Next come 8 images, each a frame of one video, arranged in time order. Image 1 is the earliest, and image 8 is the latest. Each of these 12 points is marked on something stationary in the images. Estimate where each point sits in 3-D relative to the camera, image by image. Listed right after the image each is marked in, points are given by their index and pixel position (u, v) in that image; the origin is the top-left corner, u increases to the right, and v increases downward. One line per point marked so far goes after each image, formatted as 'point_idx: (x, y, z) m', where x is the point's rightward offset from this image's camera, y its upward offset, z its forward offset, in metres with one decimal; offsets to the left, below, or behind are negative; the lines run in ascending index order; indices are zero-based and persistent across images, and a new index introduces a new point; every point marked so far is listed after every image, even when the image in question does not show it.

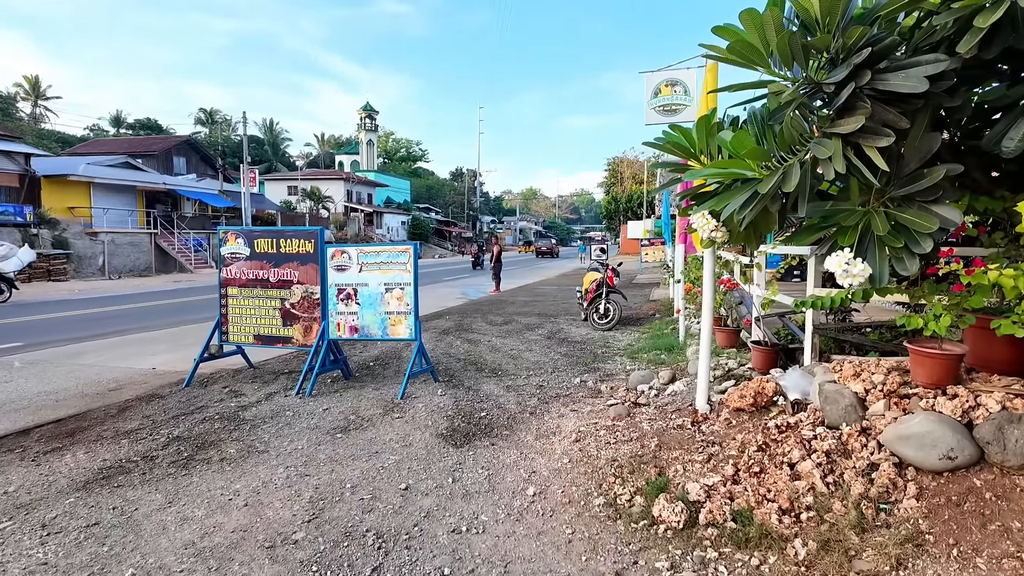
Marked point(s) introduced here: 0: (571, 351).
0: (+0.8, -0.9, +8.0) m
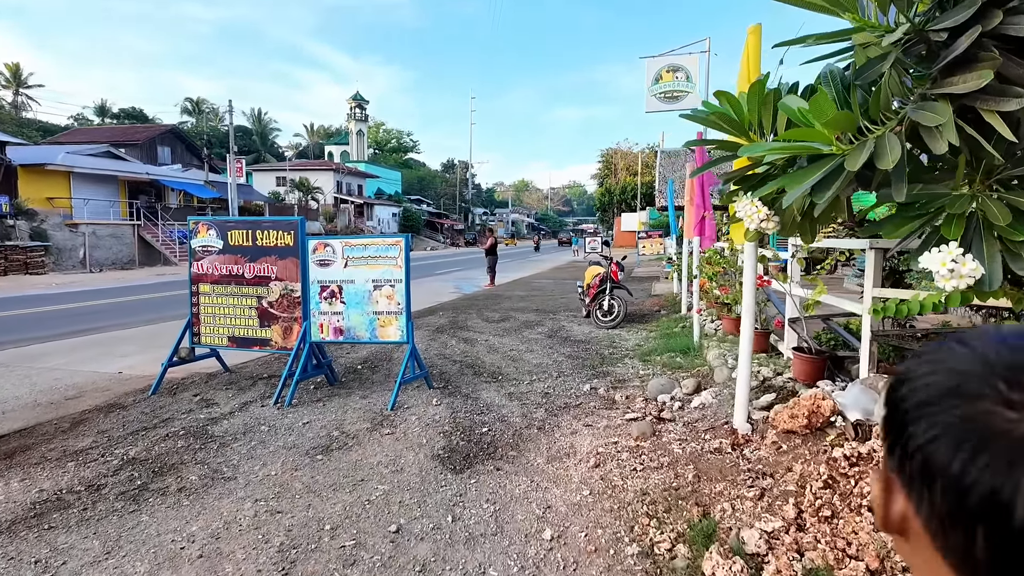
0: (+0.8, -0.8, +7.5) m
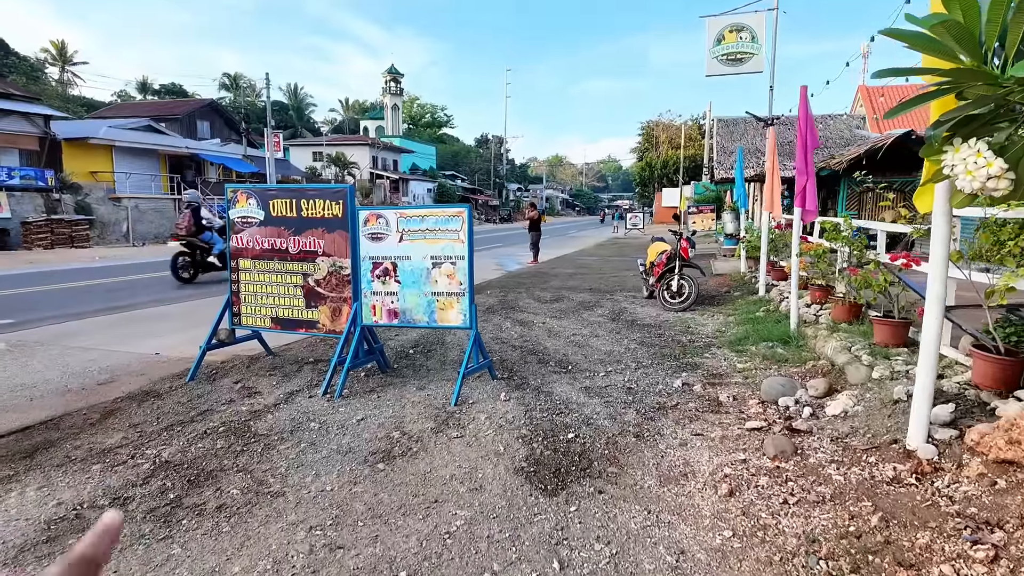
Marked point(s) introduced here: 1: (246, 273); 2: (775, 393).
0: (+1.5, -0.6, +6.7) m
1: (-2.4, +0.1, +5.5) m
2: (+1.8, -0.7, +4.0) m
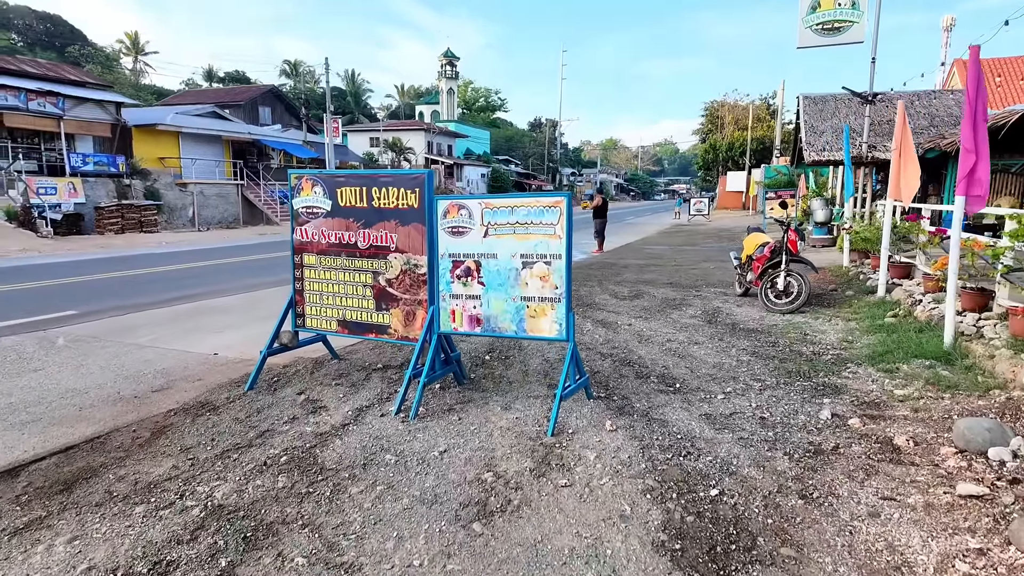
0: (+2.4, -0.6, +5.8) m
1: (-1.7, +0.1, +4.9) m
2: (+2.4, -0.8, +3.0) m
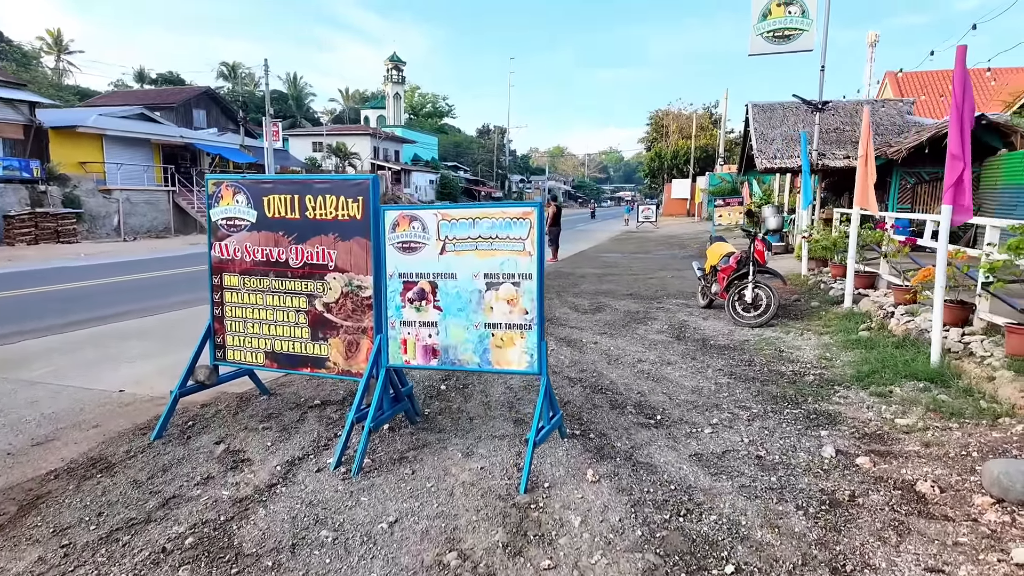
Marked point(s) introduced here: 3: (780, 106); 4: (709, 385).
0: (+2.0, -0.7, +5.4) m
1: (-1.9, 0.0, +4.1) m
2: (+2.3, -0.9, +2.6) m
3: (+7.3, +4.9, +16.1) m
4: (+1.6, -0.8, +4.9) m
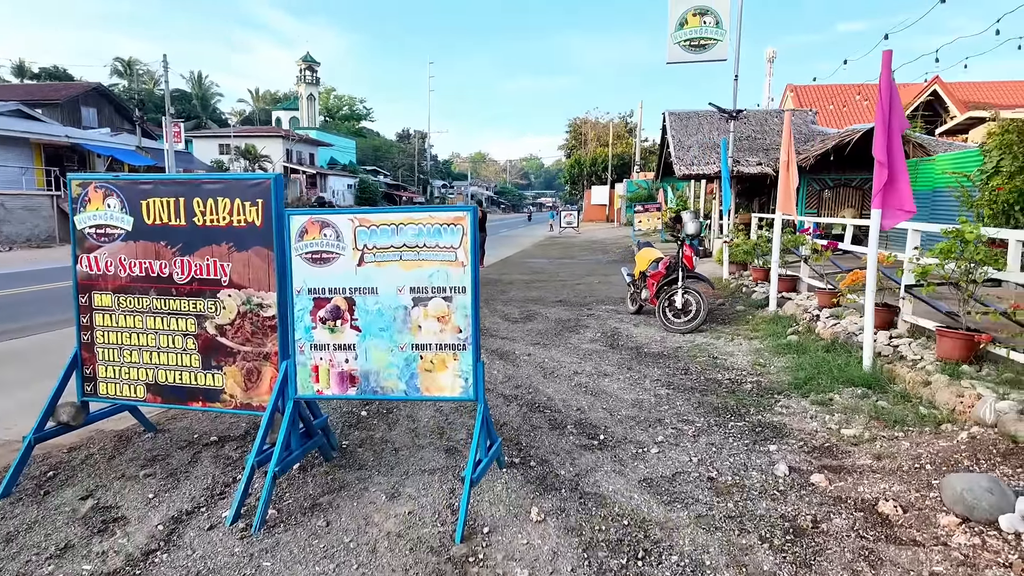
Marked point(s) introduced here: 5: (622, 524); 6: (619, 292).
0: (+1.4, -0.8, +5.2) m
1: (-2.4, -0.2, +3.4) m
2: (+2.0, -0.9, +2.5) m
3: (+5.2, +4.9, +16.6) m
4: (+1.1, -0.9, +4.7) m
5: (+0.5, -1.1, +2.8) m
6: (+1.8, -0.1, +10.0) m
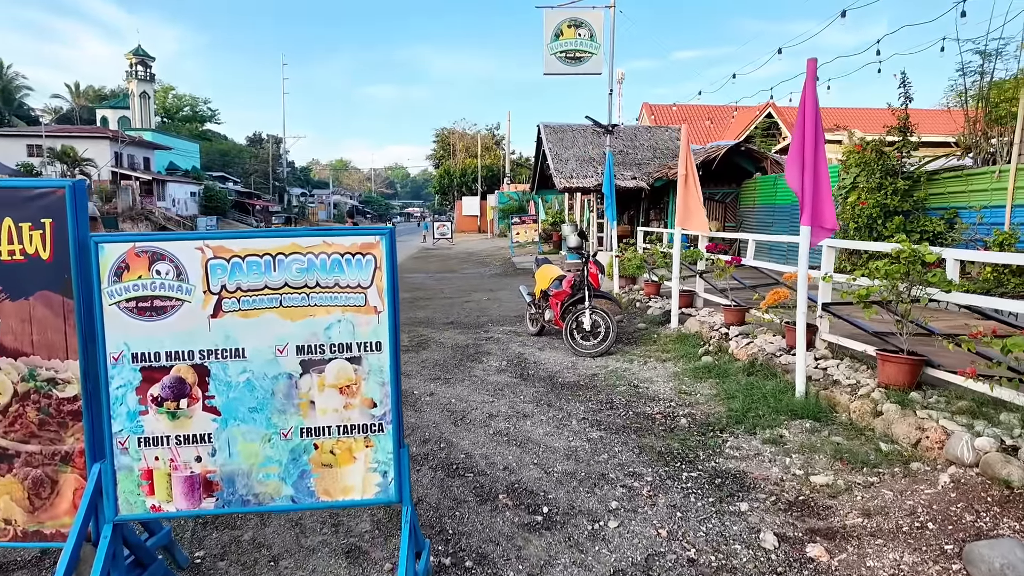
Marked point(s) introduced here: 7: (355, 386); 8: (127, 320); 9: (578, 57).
0: (+0.7, -1.0, +4.6) m
1: (-2.6, -0.4, +2.1) m
2: (+1.9, -1.1, +2.1) m
3: (+1.7, +4.5, +16.6) m
4: (+0.5, -1.1, +4.1) m
5: (+0.4, -1.3, +2.1) m
6: (0.0, -0.4, +9.4) m
7: (-0.6, -0.4, +2.2) m
8: (-1.4, -0.1, +2.1) m
9: (+1.5, +5.4, +13.7) m
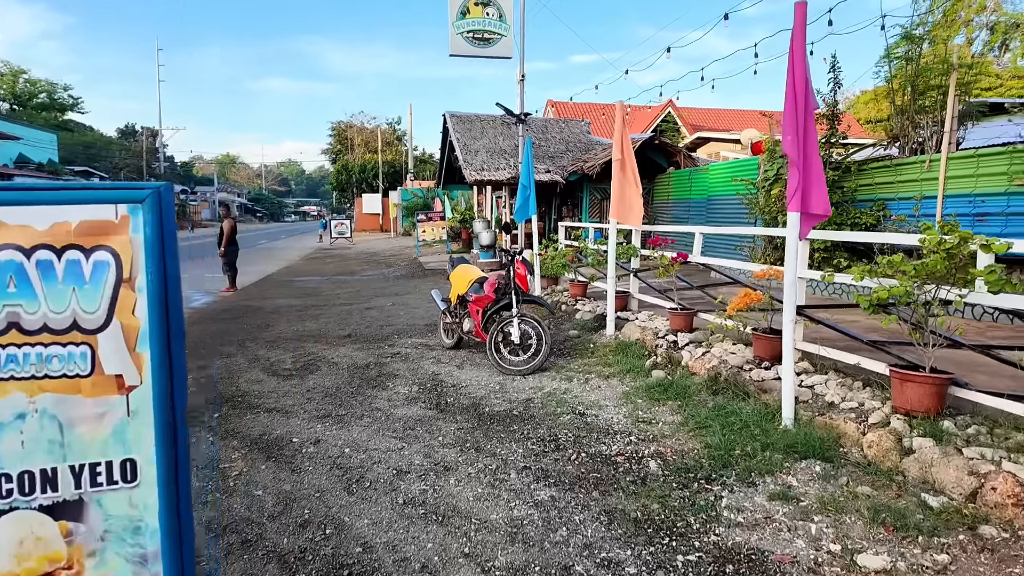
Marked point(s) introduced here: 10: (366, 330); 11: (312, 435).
0: (+0.2, -1.0, +3.5) m
1: (-2.7, -0.5, +0.5) m
2: (+1.7, -1.1, +1.2) m
3: (-0.9, +4.5, +15.5) m
4: (+0.1, -1.1, +3.0) m
5: (+0.3, -1.3, +1.0) m
6: (-1.3, -0.4, +8.1) m
7: (-0.7, -0.4, +0.9) m
8: (-1.5, -0.2, +0.7) m
9: (-0.6, +5.3, +12.6) m
10: (-1.8, -0.5, +7.6) m
11: (-1.4, -1.0, +4.1) m
